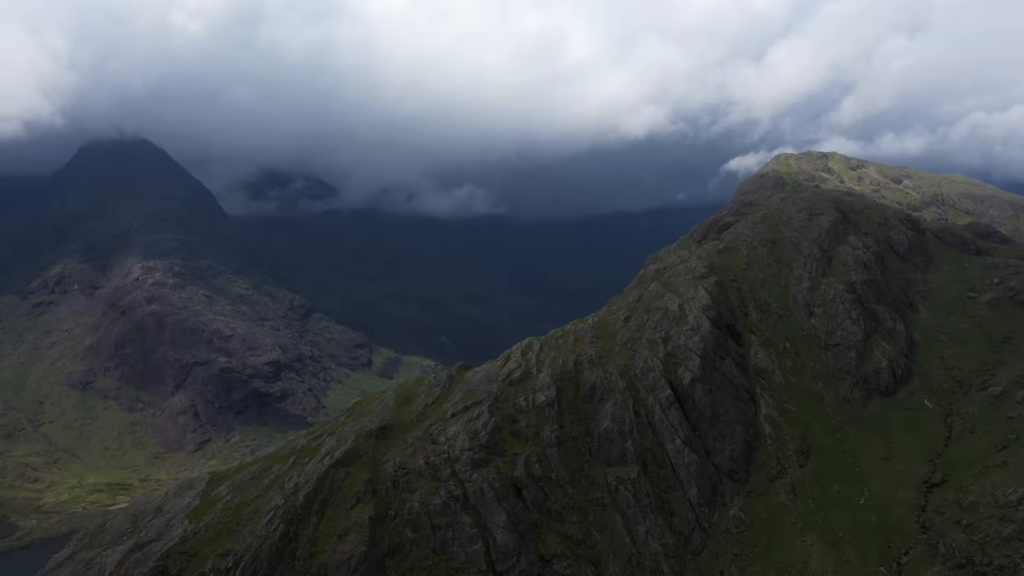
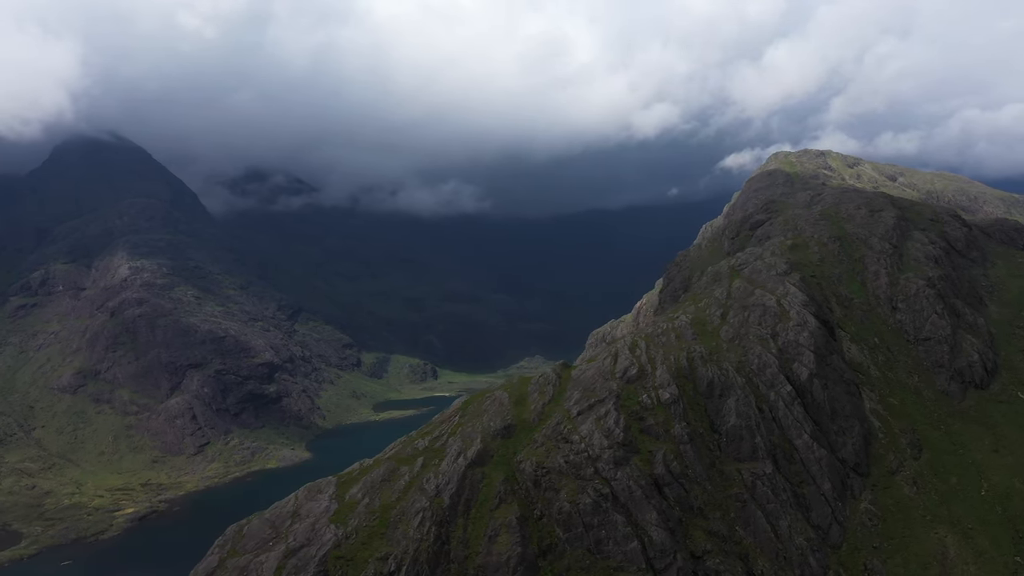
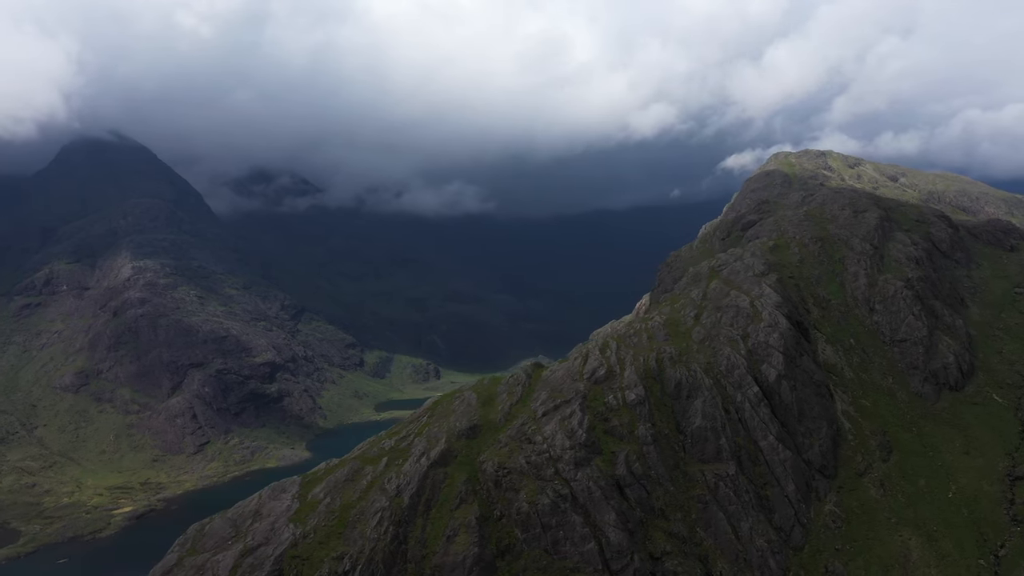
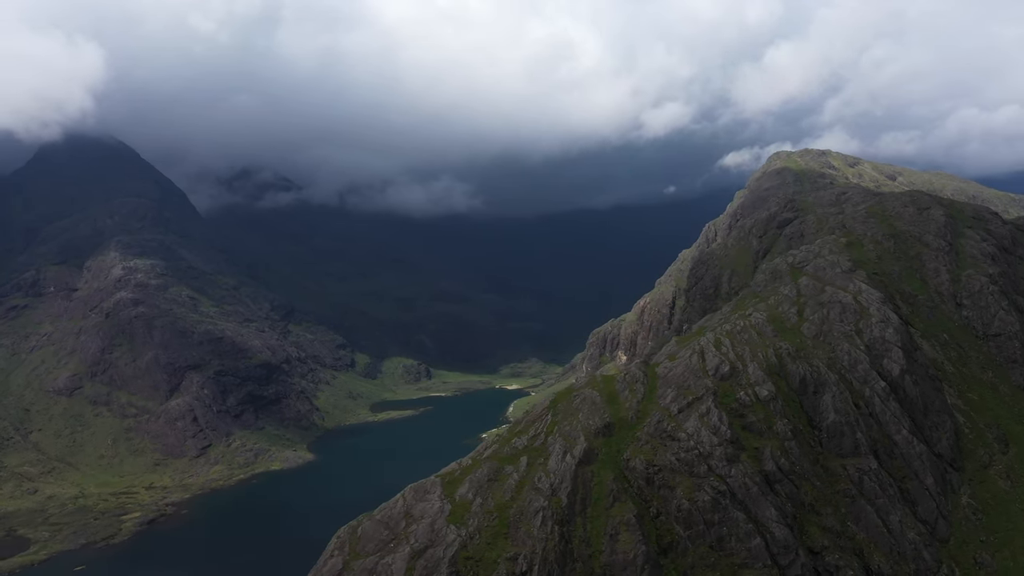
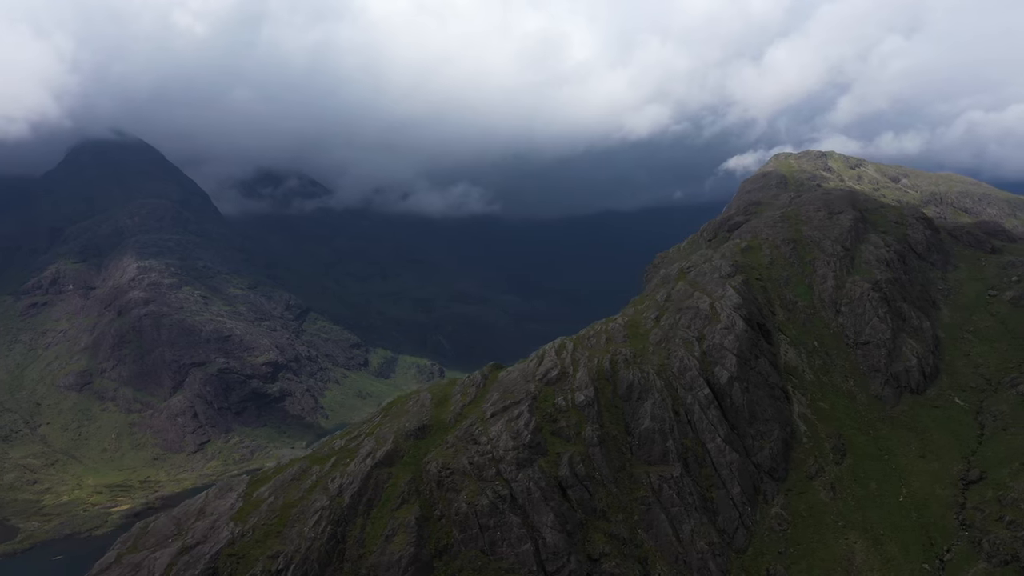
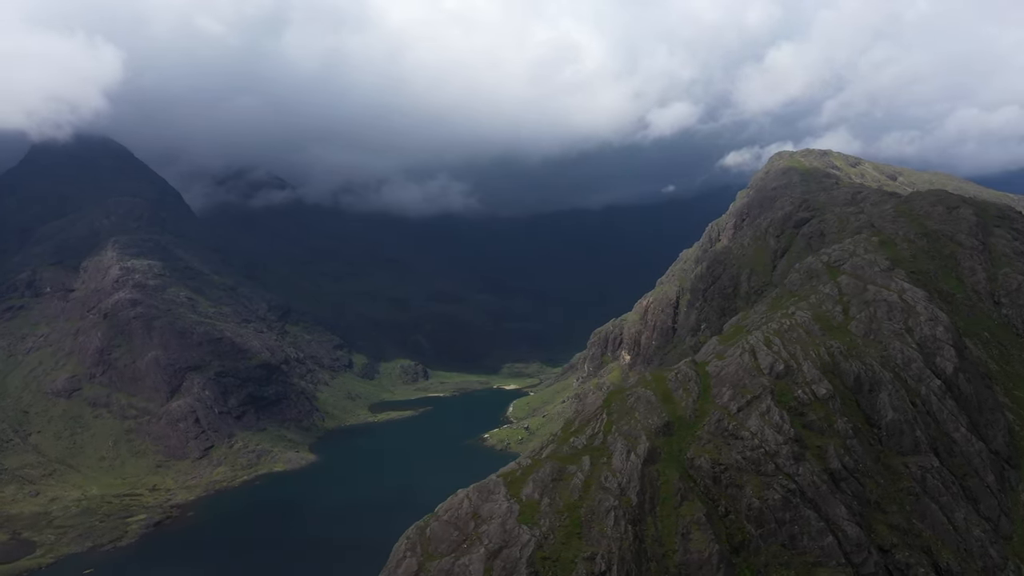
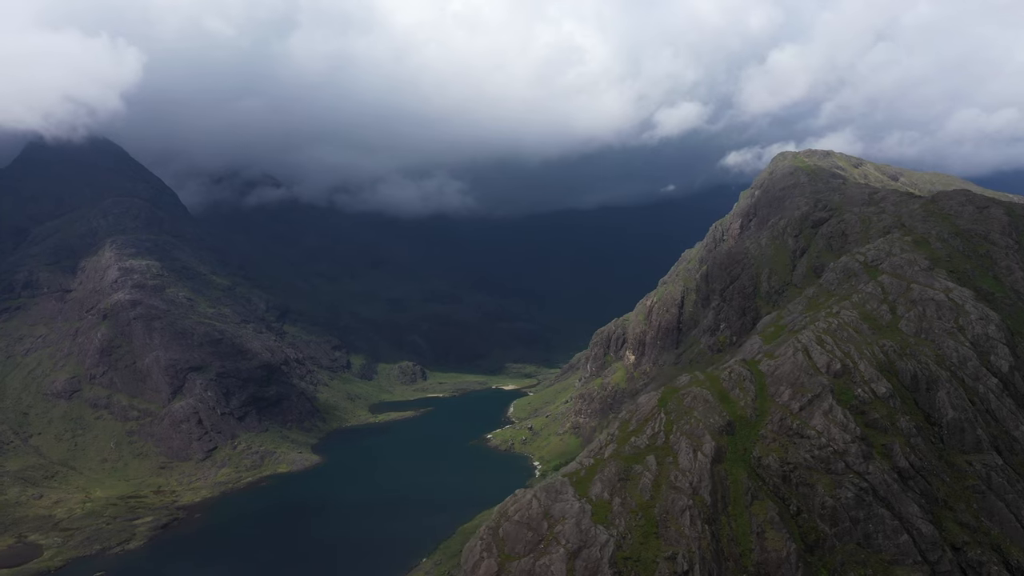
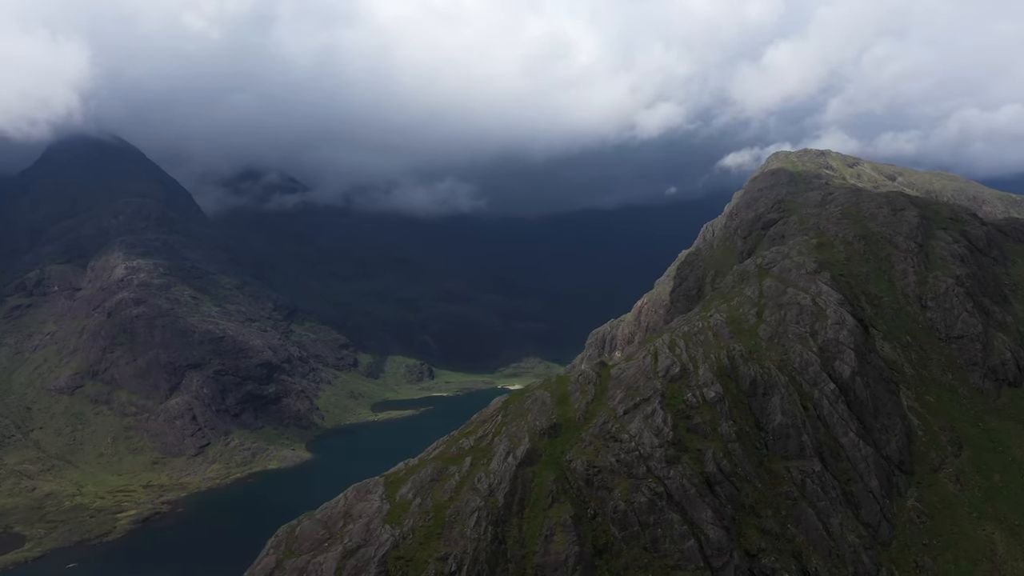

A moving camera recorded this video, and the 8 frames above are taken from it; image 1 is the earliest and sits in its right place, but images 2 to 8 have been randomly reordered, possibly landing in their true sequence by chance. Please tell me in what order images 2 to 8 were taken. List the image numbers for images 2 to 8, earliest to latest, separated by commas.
5, 3, 2, 8, 4, 6, 7
